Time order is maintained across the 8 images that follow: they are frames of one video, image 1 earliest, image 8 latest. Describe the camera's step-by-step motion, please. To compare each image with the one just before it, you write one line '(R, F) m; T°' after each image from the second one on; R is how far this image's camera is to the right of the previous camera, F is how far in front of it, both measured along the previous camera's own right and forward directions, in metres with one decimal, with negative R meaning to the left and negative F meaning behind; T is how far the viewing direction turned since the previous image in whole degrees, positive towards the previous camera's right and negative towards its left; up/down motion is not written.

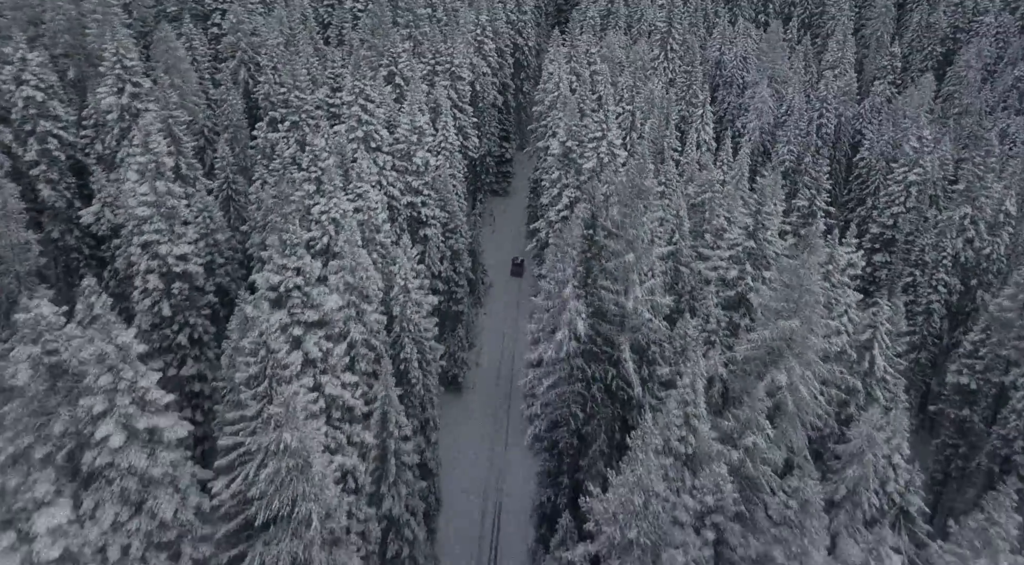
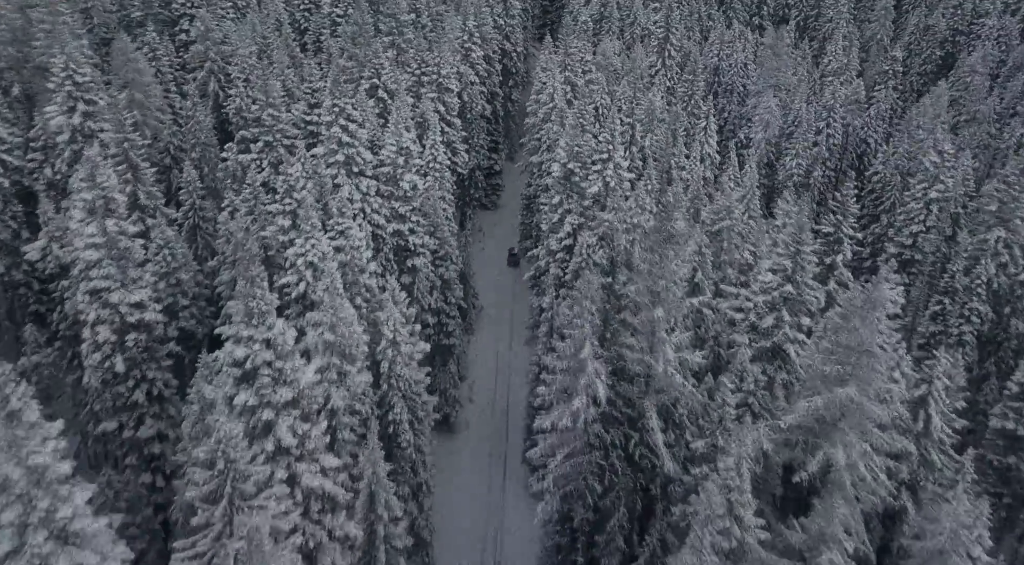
(-0.7, +3.9) m; +1°
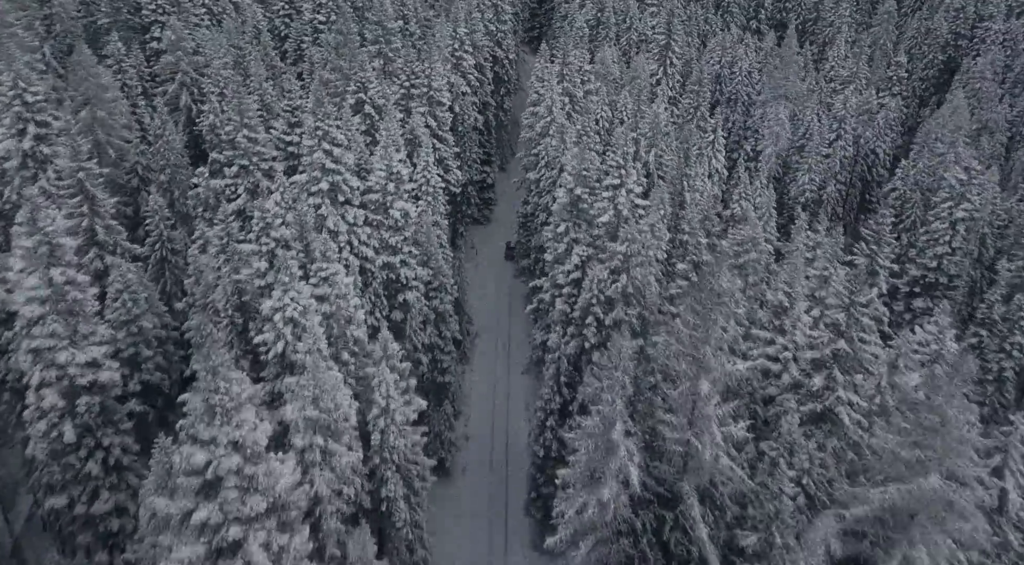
(-0.8, +3.6) m; +1°
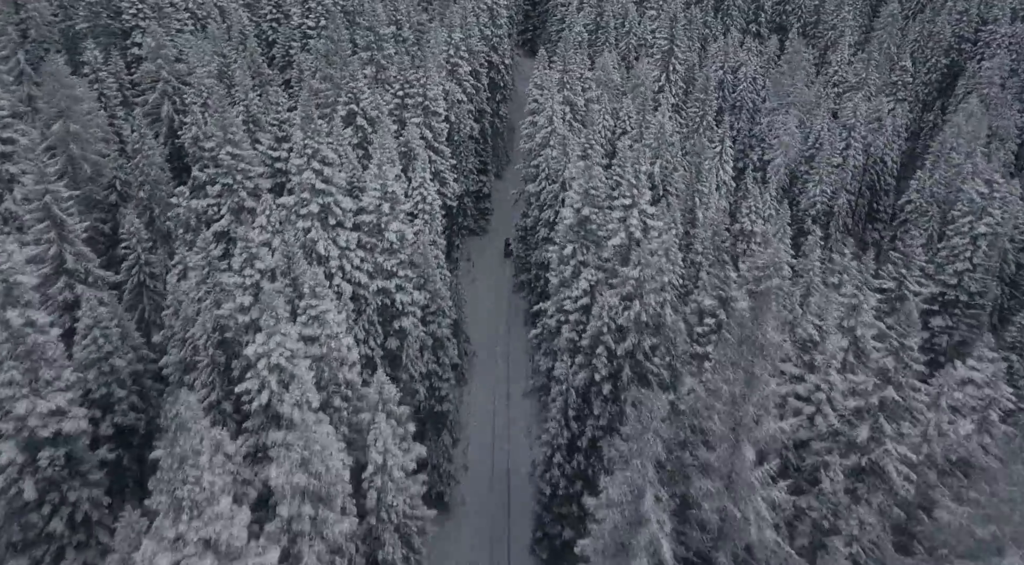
(-0.5, +2.4) m; +1°
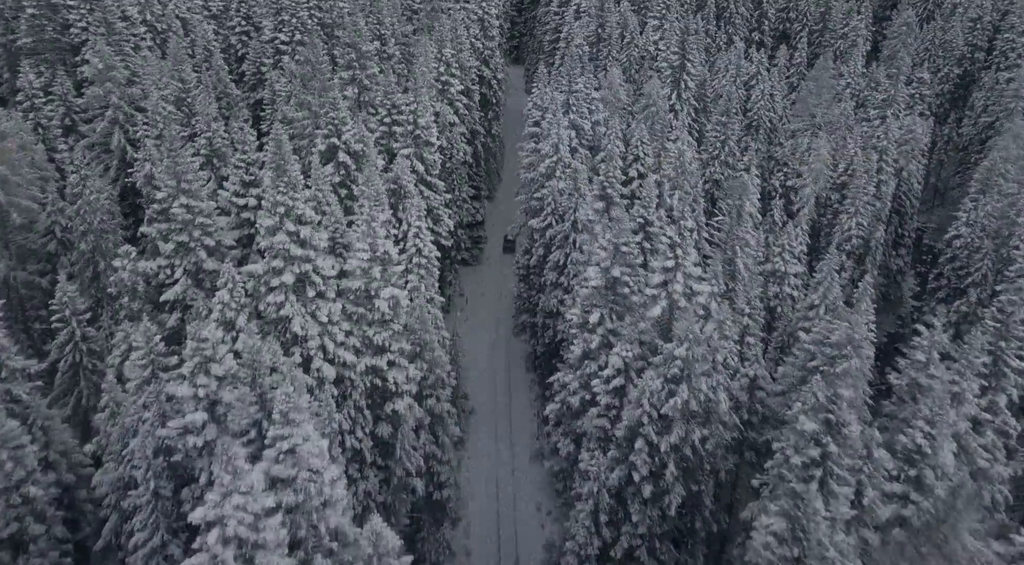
(-1.3, +5.7) m; +1°
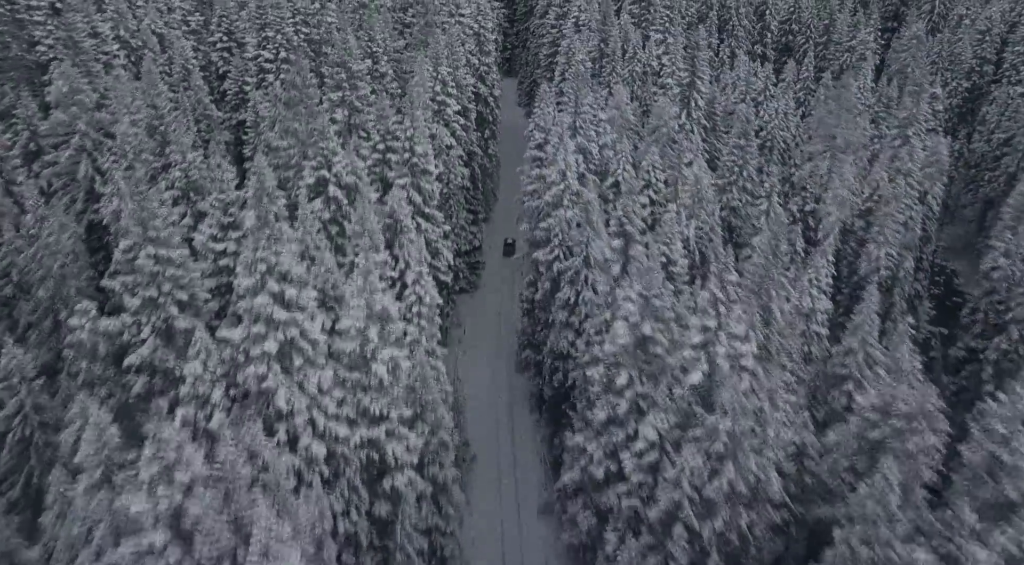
(-0.9, +3.5) m; +1°
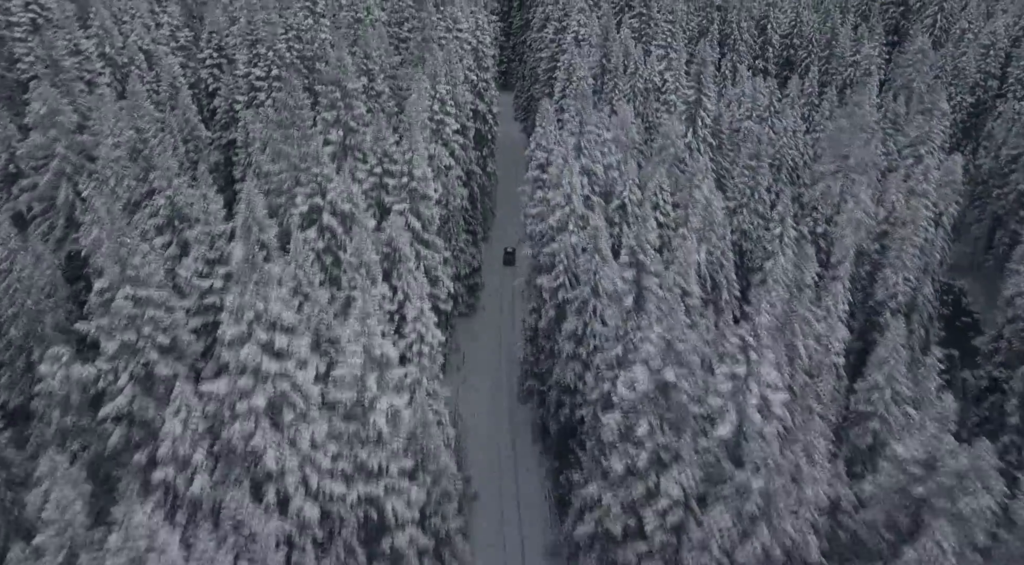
(-0.5, +1.9) m; 0°
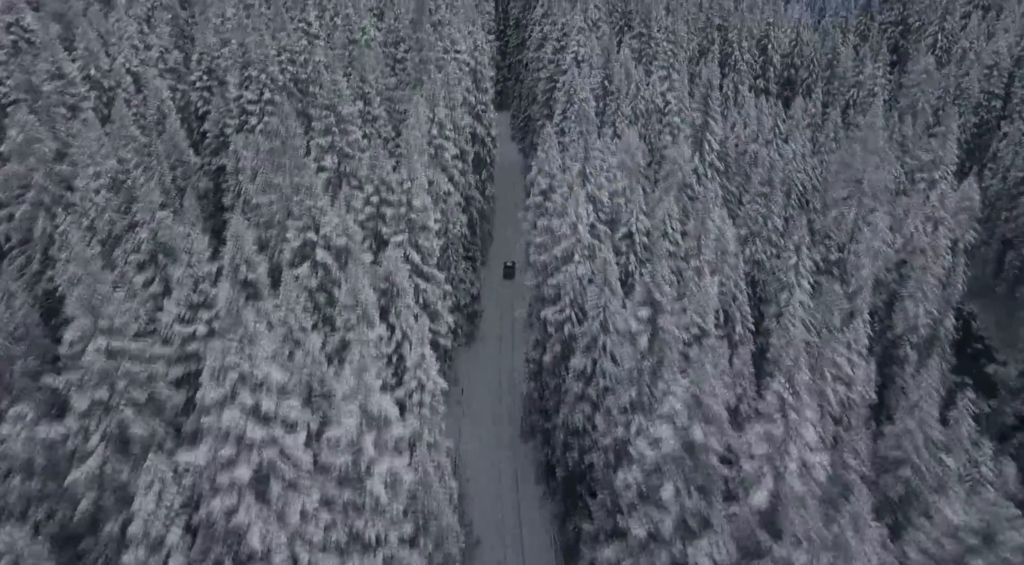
(-0.5, +2.0) m; 0°
